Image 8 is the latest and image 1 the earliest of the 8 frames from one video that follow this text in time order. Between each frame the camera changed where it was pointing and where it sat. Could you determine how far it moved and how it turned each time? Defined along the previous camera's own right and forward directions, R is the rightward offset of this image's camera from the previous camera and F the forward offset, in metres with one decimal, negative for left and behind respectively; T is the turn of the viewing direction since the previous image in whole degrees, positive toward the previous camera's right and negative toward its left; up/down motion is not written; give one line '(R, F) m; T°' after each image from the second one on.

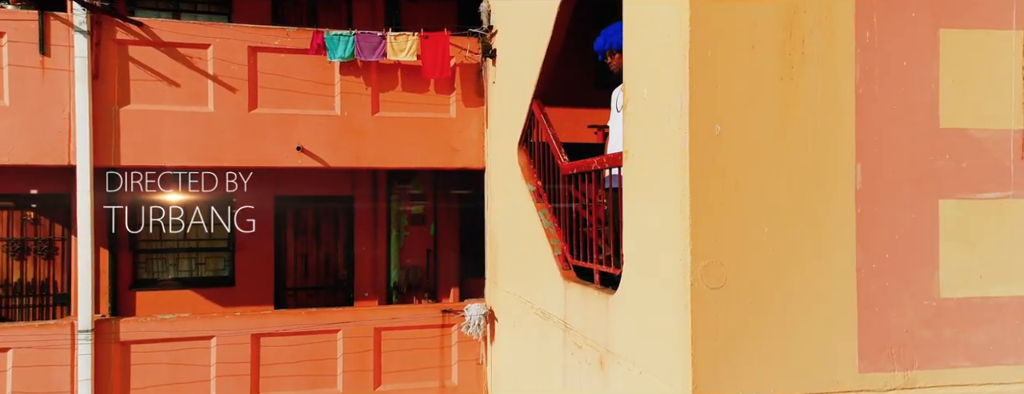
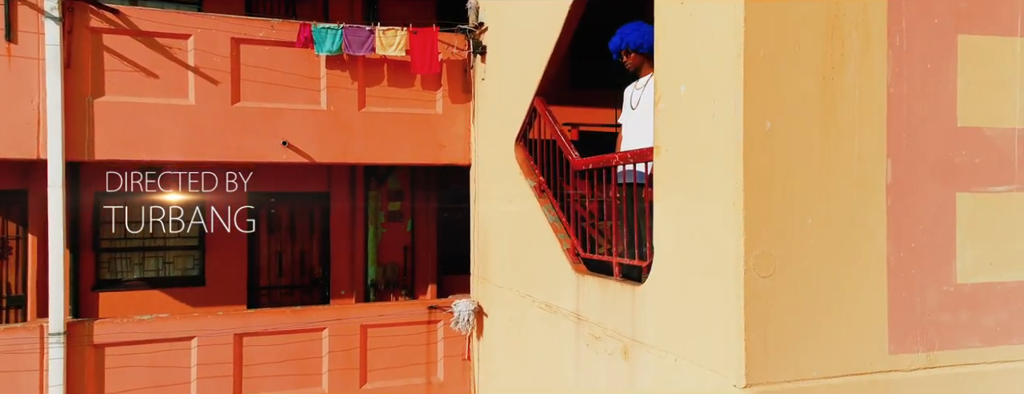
(-0.5, 0.0) m; +6°
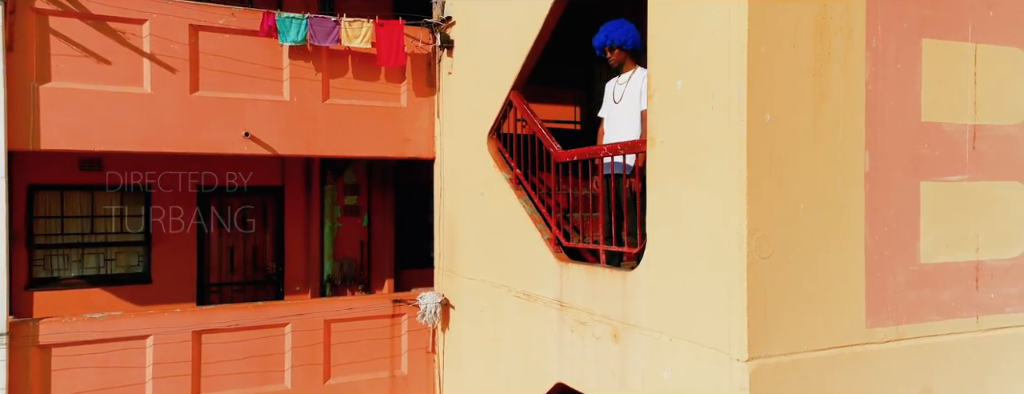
(-0.4, -0.1) m; +7°
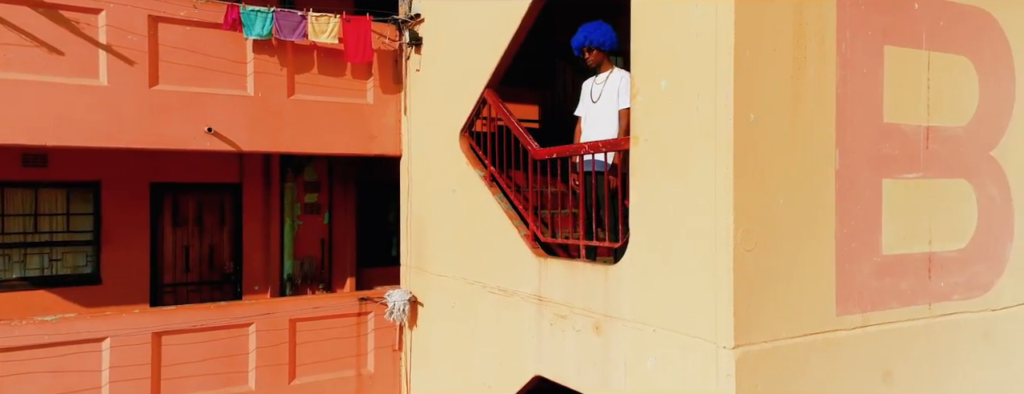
(-0.3, -0.1) m; +5°
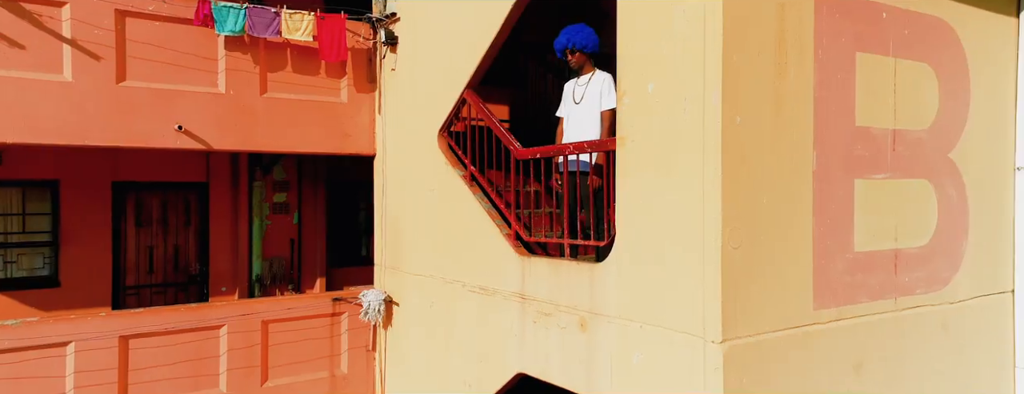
(-0.2, 0.0) m; +4°
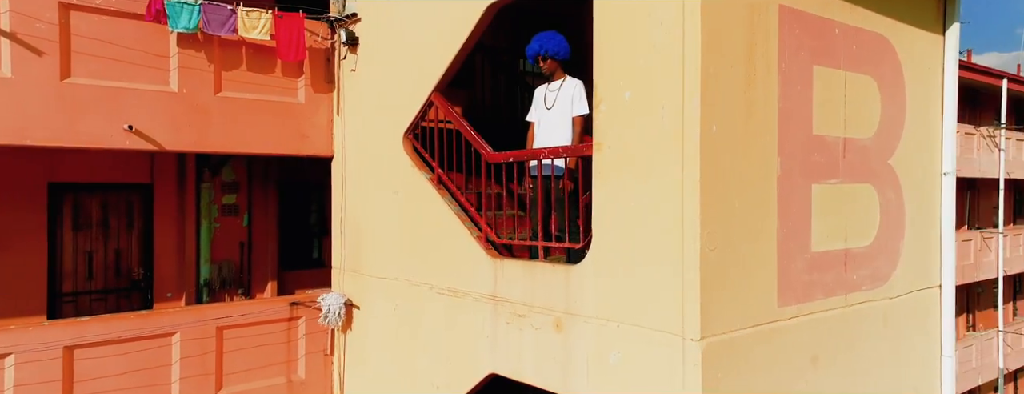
(-0.3, -0.1) m; +6°
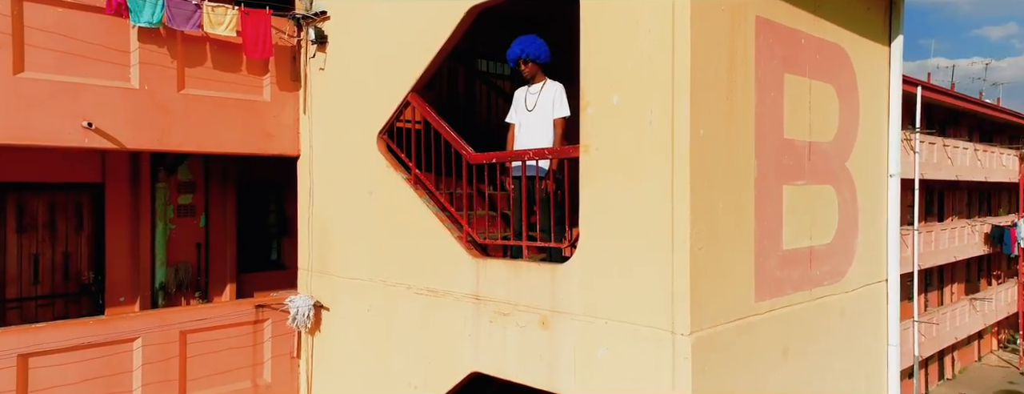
(-0.3, -0.1) m; +6°
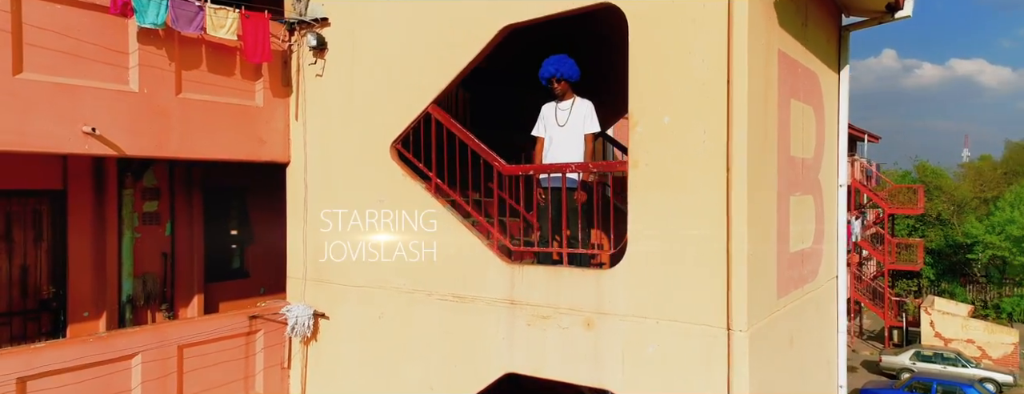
(-1.2, -0.1) m; +11°
